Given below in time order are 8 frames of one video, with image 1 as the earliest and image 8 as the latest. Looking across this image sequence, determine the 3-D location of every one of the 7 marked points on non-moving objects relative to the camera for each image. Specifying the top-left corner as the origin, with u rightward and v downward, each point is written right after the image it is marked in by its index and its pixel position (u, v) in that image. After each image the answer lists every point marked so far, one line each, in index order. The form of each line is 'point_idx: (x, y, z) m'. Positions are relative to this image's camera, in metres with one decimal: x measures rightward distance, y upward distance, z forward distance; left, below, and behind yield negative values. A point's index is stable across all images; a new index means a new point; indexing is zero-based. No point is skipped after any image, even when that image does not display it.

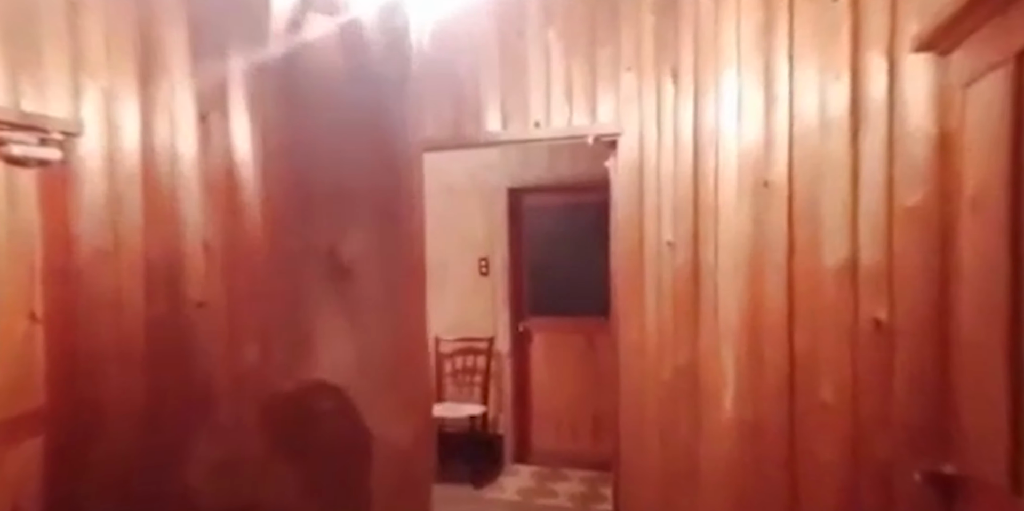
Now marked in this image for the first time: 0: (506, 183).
0: (0.0, +0.5, +5.0) m
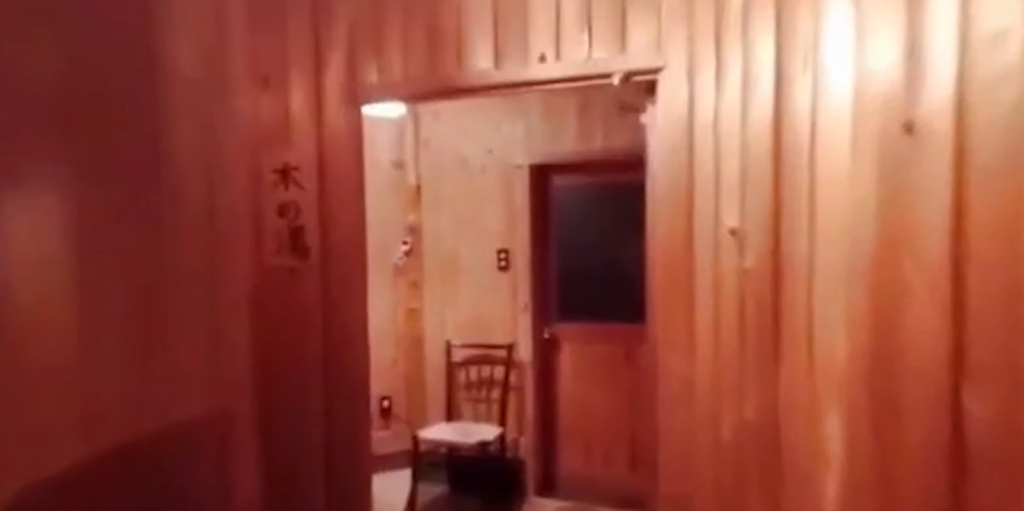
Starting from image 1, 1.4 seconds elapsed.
0: (+0.1, +0.6, +4.2) m
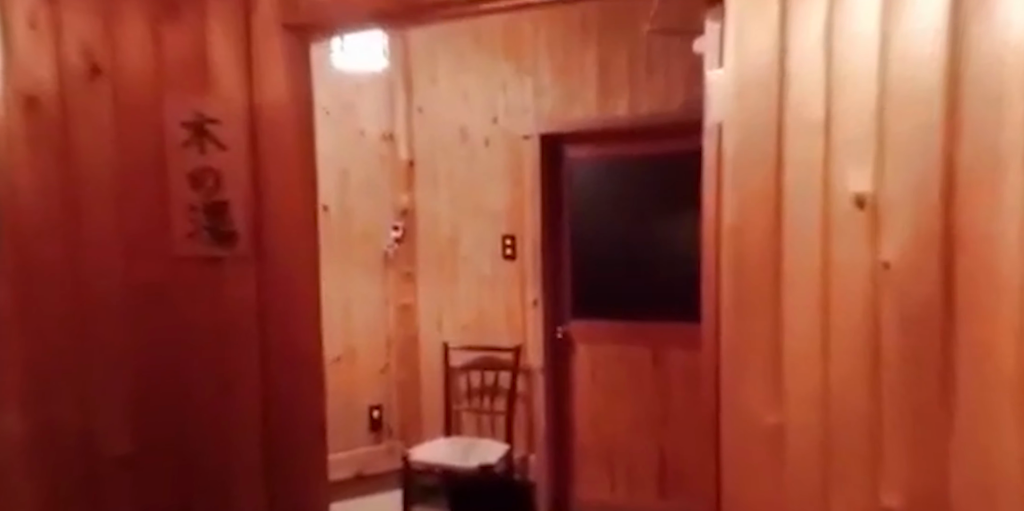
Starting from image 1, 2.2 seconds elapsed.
0: (+0.1, +0.7, +3.5) m
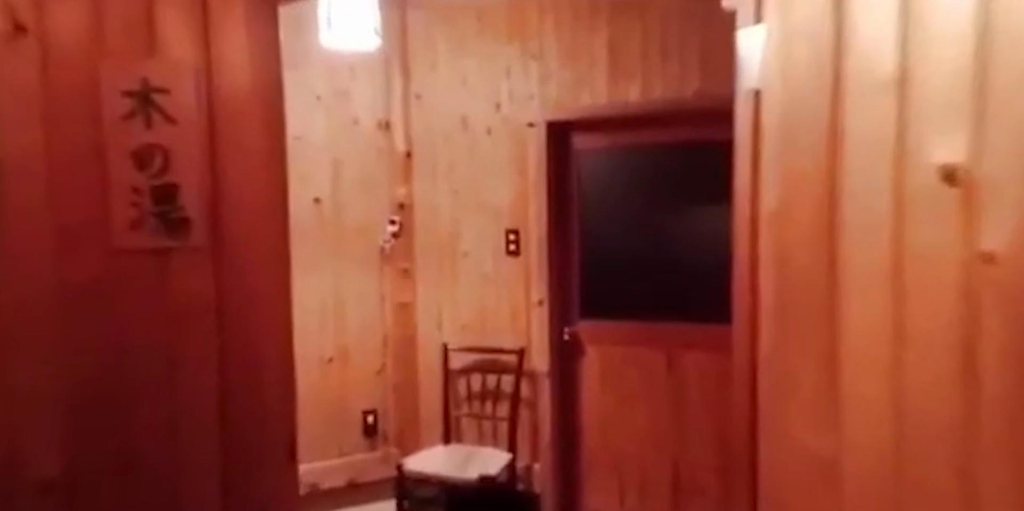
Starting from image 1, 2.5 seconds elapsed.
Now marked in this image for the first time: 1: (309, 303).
0: (+0.2, +0.7, +3.3) m
1: (-1.1, -0.3, +3.5) m
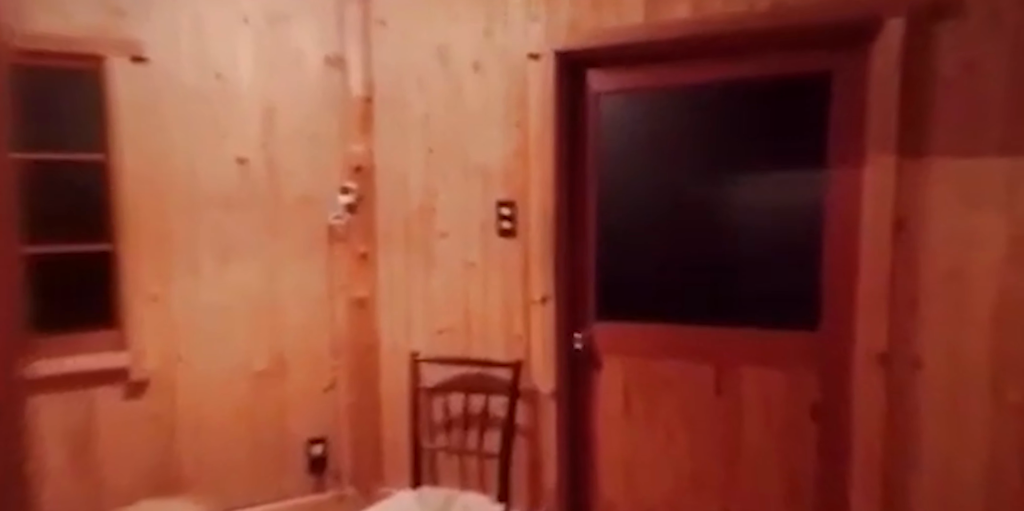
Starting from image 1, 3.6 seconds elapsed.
0: (+0.1, +0.8, +2.4) m
1: (-1.1, -0.2, +2.6) m
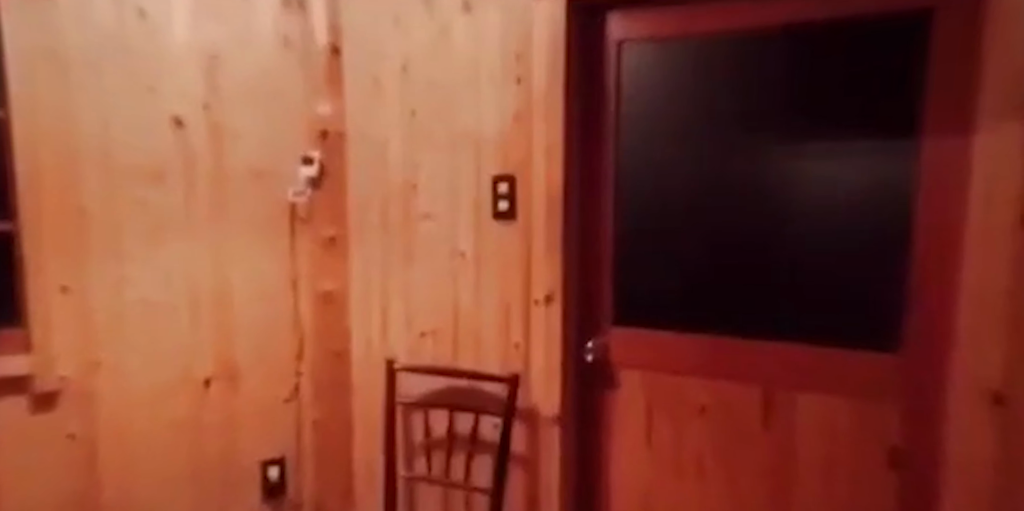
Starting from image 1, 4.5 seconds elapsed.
0: (+0.1, +0.8, +1.9) m
1: (-1.1, -0.1, +2.2) m
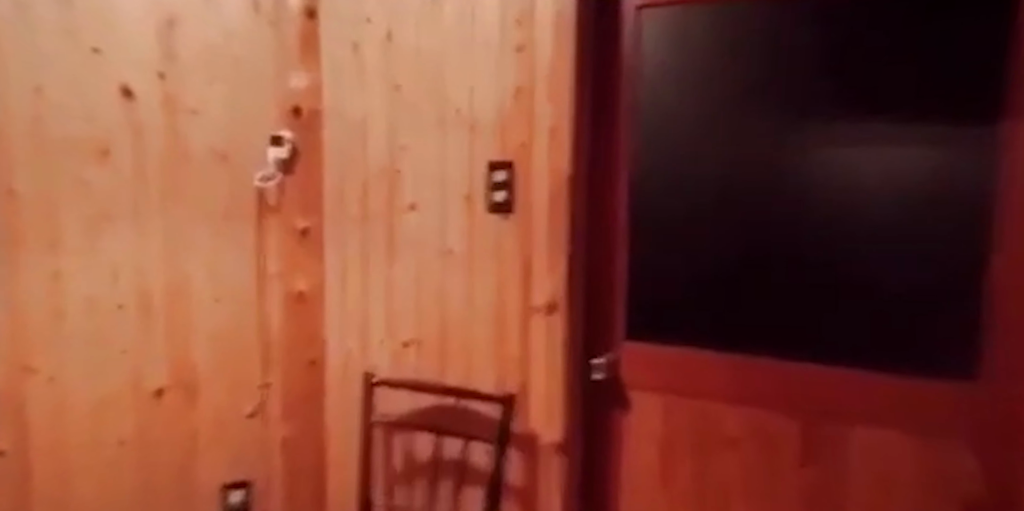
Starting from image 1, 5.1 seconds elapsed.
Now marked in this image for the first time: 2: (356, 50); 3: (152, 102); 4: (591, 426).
0: (+0.2, +0.8, +1.6) m
1: (-1.1, -0.1, +1.9) m
2: (-0.5, +0.6, +2.0) m
3: (-1.0, +0.4, +1.9) m
4: (+0.2, -0.5, +1.8) m
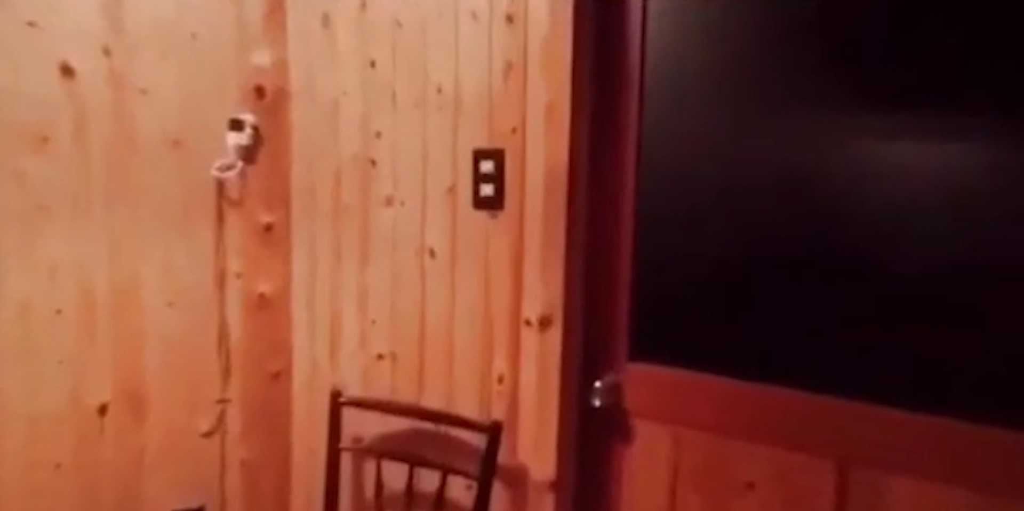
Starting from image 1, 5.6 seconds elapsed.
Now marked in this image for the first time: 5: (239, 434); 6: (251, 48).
0: (+0.1, +0.8, +1.3) m
1: (-1.1, -0.1, +1.7) m
2: (-0.5, +0.6, +1.7) m
3: (-1.0, +0.4, +1.7) m
4: (+0.2, -0.5, +1.6) m
5: (-0.7, -0.5, +1.9) m
6: (-0.7, +0.5, +1.8) m
